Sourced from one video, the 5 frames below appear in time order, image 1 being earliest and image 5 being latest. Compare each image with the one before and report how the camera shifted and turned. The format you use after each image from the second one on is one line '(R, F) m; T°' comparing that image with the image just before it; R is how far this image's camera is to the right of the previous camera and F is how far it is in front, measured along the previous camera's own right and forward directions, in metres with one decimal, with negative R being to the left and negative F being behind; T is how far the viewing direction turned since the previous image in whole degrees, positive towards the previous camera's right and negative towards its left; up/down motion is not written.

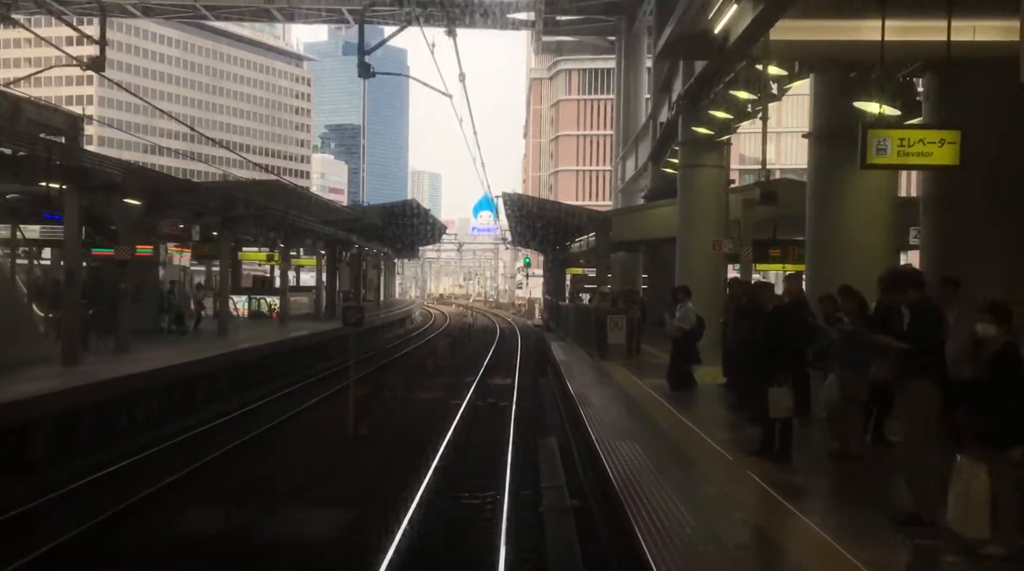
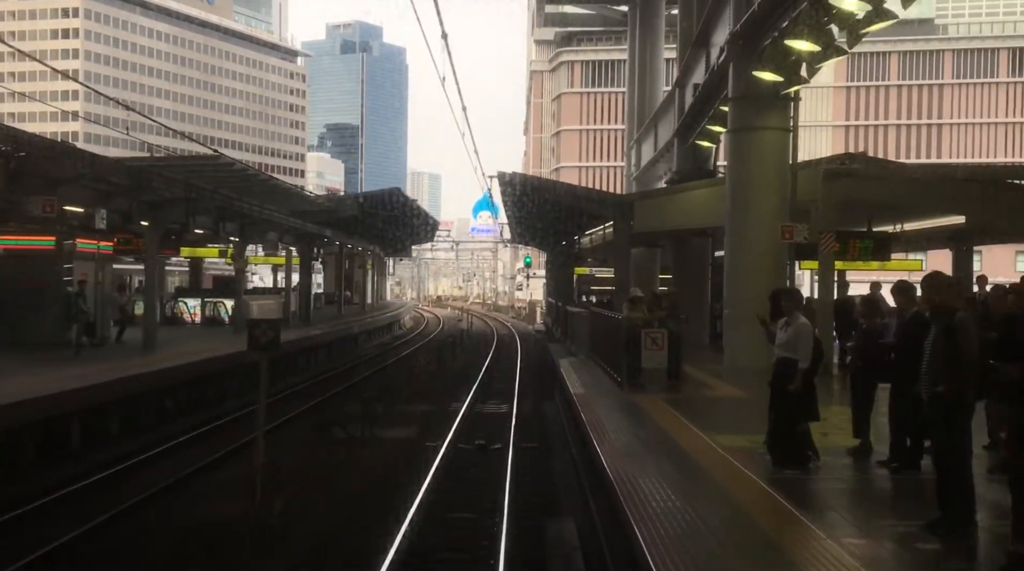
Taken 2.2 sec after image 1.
(+0.1, +5.2) m; 0°
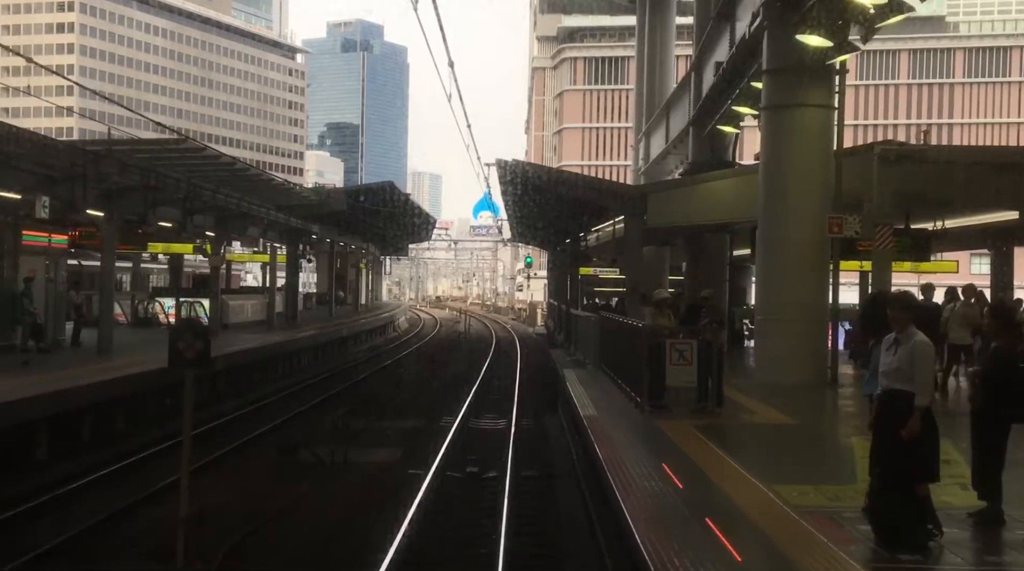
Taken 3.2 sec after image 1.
(0.0, +2.2) m; 0°
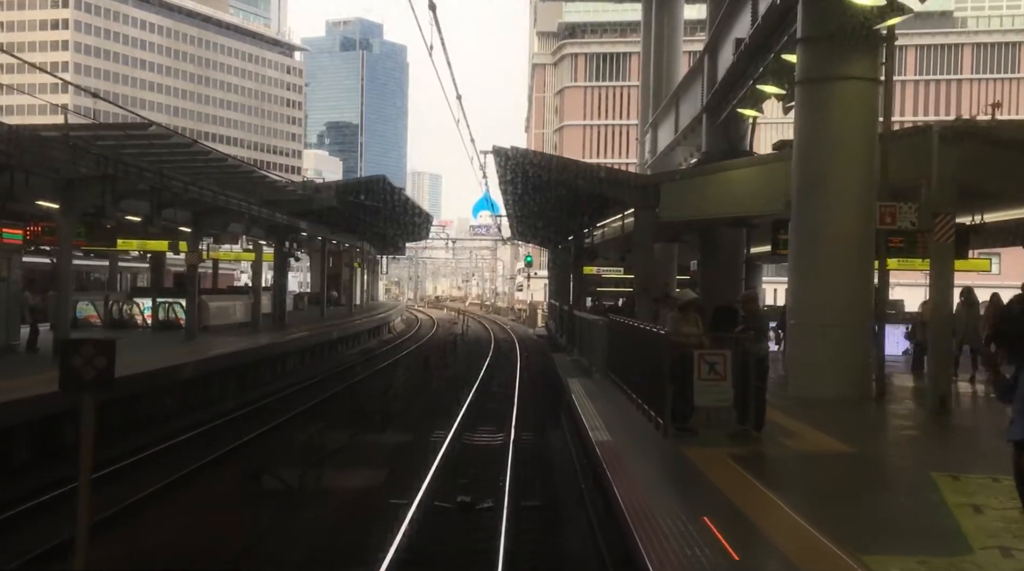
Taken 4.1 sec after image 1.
(0.0, +1.8) m; 0°
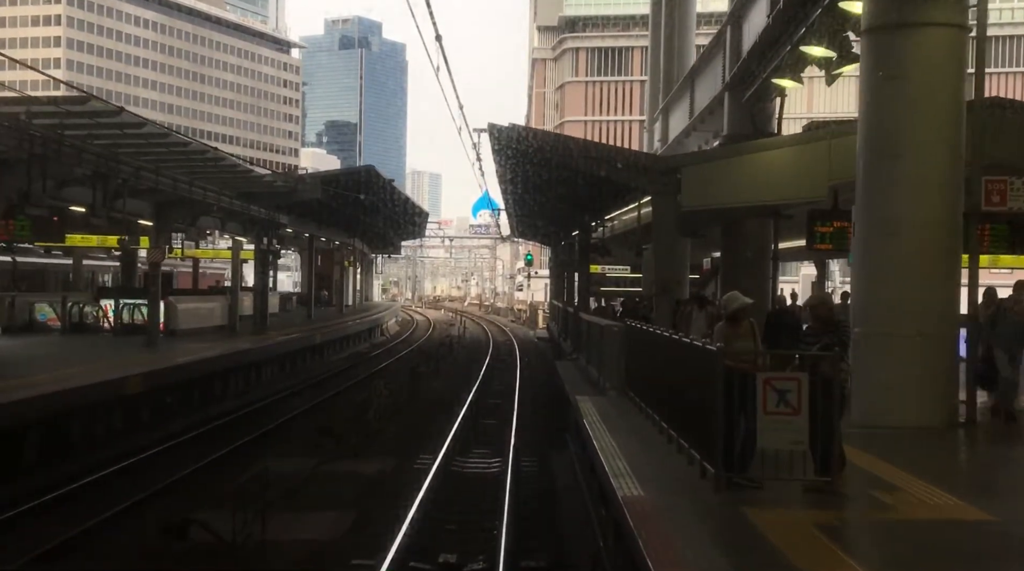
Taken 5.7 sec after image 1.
(0.0, +2.4) m; 0°
